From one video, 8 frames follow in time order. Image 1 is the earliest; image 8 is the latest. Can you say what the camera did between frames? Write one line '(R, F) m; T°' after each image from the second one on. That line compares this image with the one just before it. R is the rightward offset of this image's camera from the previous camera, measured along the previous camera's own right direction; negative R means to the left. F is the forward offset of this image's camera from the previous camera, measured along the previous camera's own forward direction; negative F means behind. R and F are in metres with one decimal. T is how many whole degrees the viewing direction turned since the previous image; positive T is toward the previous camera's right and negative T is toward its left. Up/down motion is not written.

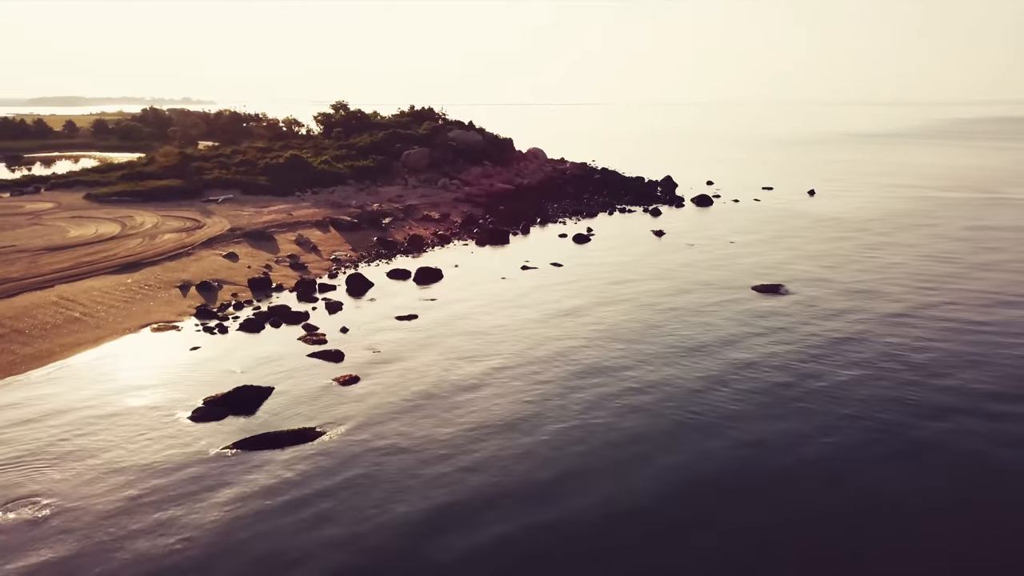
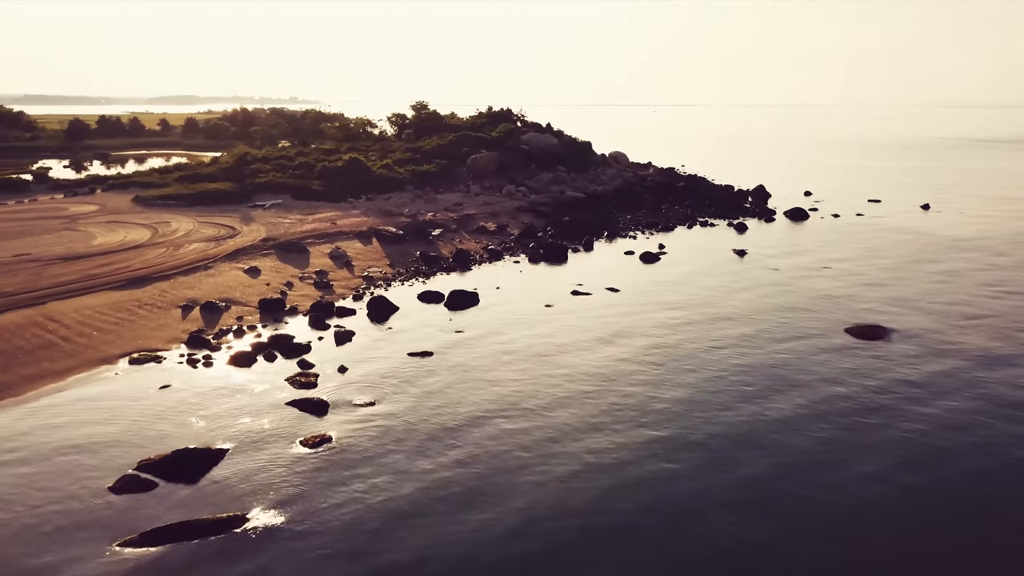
(+1.3, +3.4) m; -7°
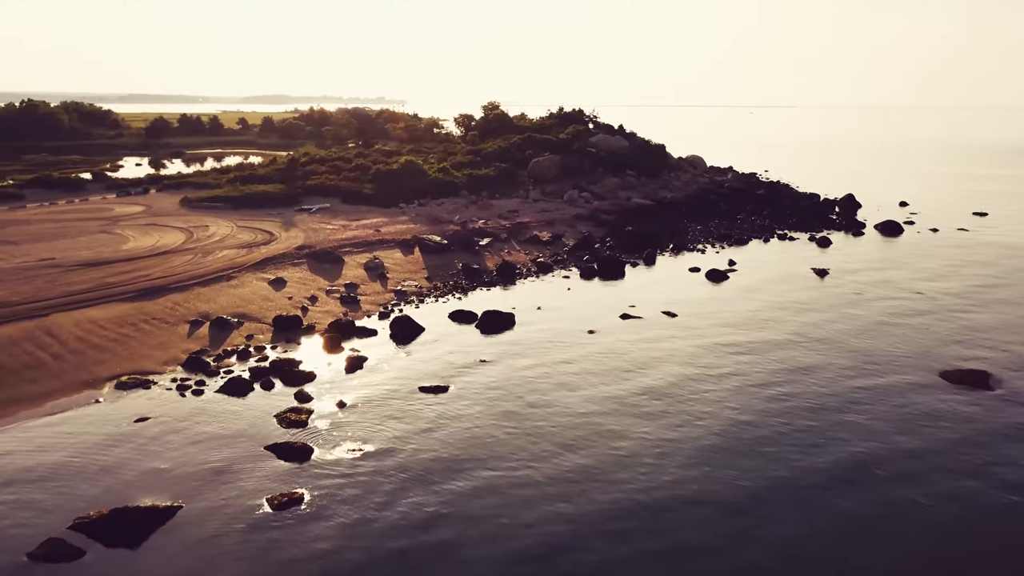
(+1.0, +2.4) m; -6°
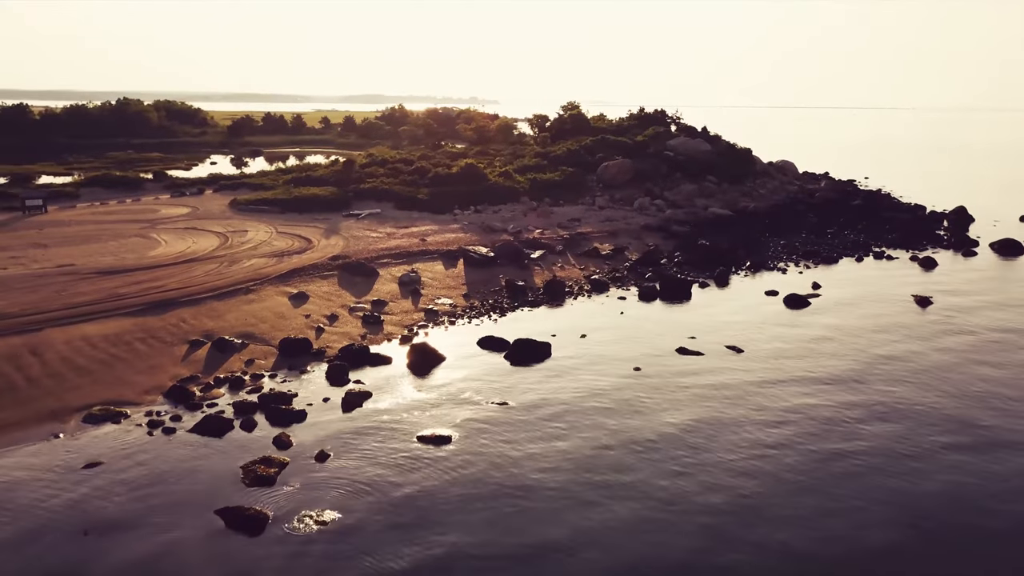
(+1.1, +2.6) m; -6°
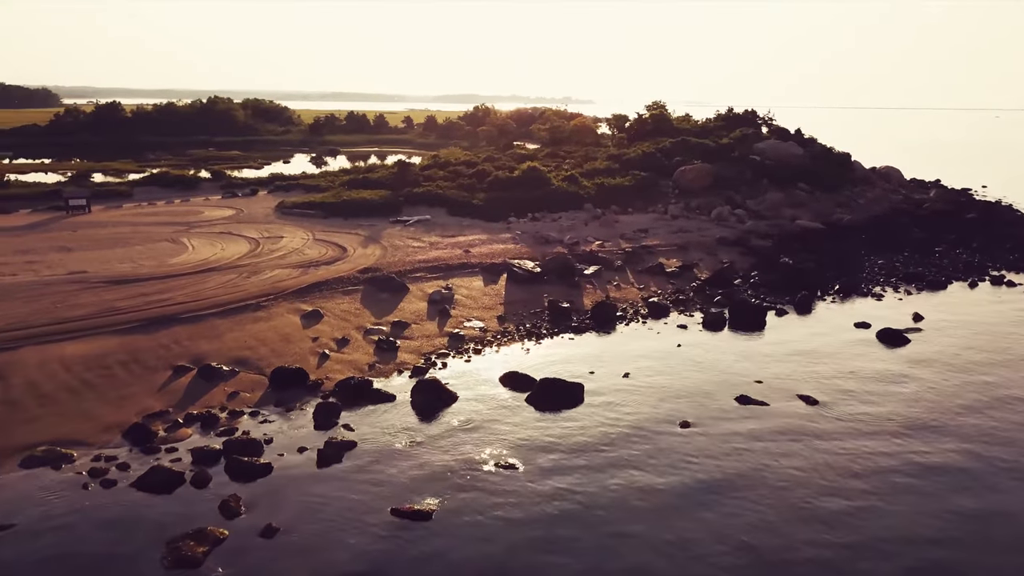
(+1.2, +2.7) m; -6°
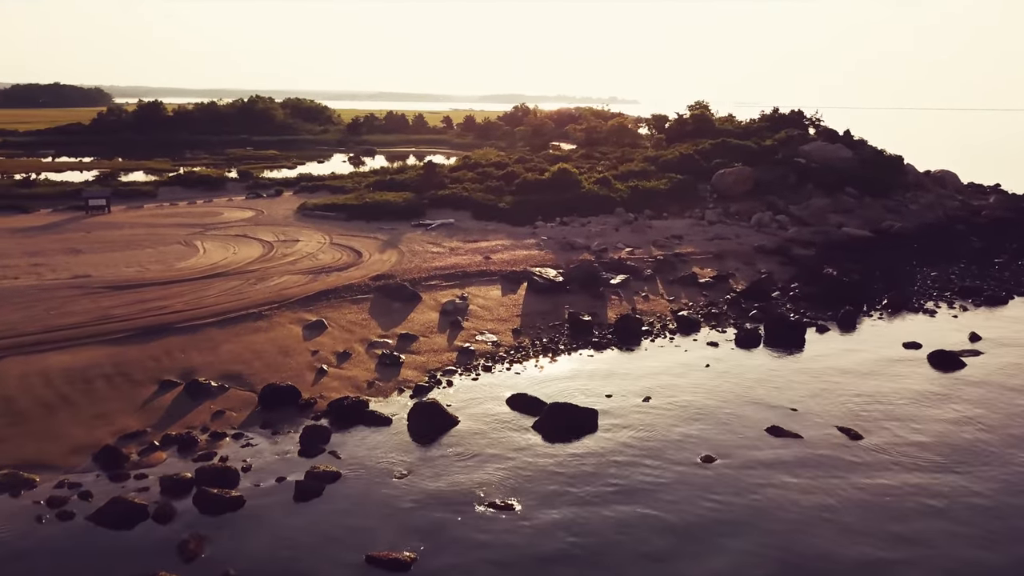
(+0.6, +1.3) m; -3°
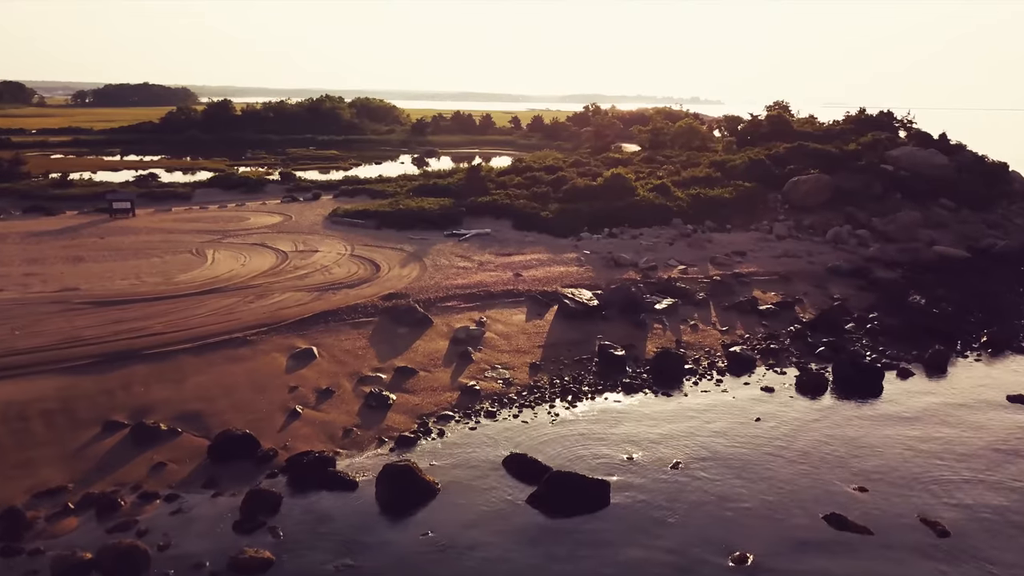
(+1.1, +2.6) m; -5°
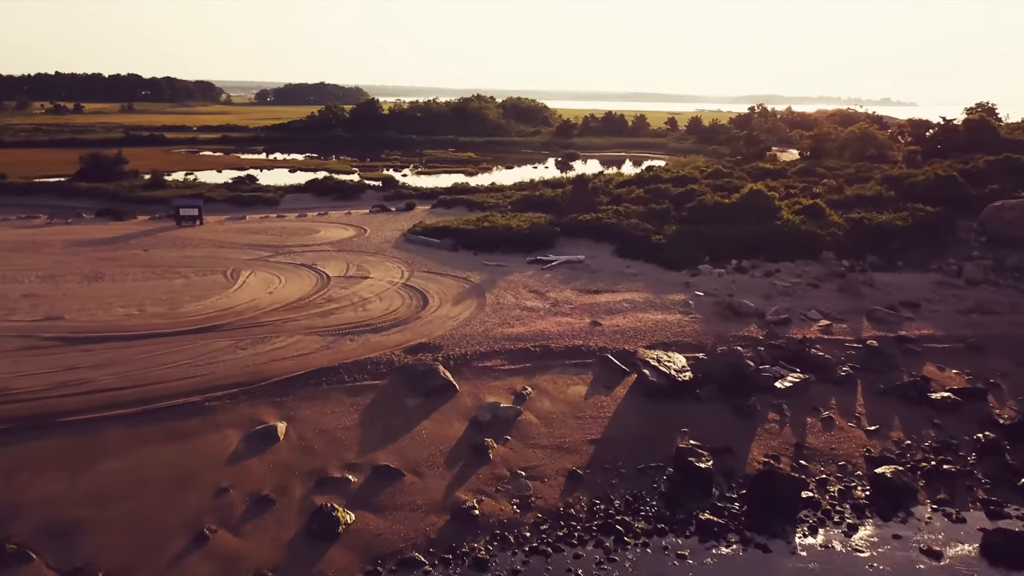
(+1.7, +4.7) m; -12°
